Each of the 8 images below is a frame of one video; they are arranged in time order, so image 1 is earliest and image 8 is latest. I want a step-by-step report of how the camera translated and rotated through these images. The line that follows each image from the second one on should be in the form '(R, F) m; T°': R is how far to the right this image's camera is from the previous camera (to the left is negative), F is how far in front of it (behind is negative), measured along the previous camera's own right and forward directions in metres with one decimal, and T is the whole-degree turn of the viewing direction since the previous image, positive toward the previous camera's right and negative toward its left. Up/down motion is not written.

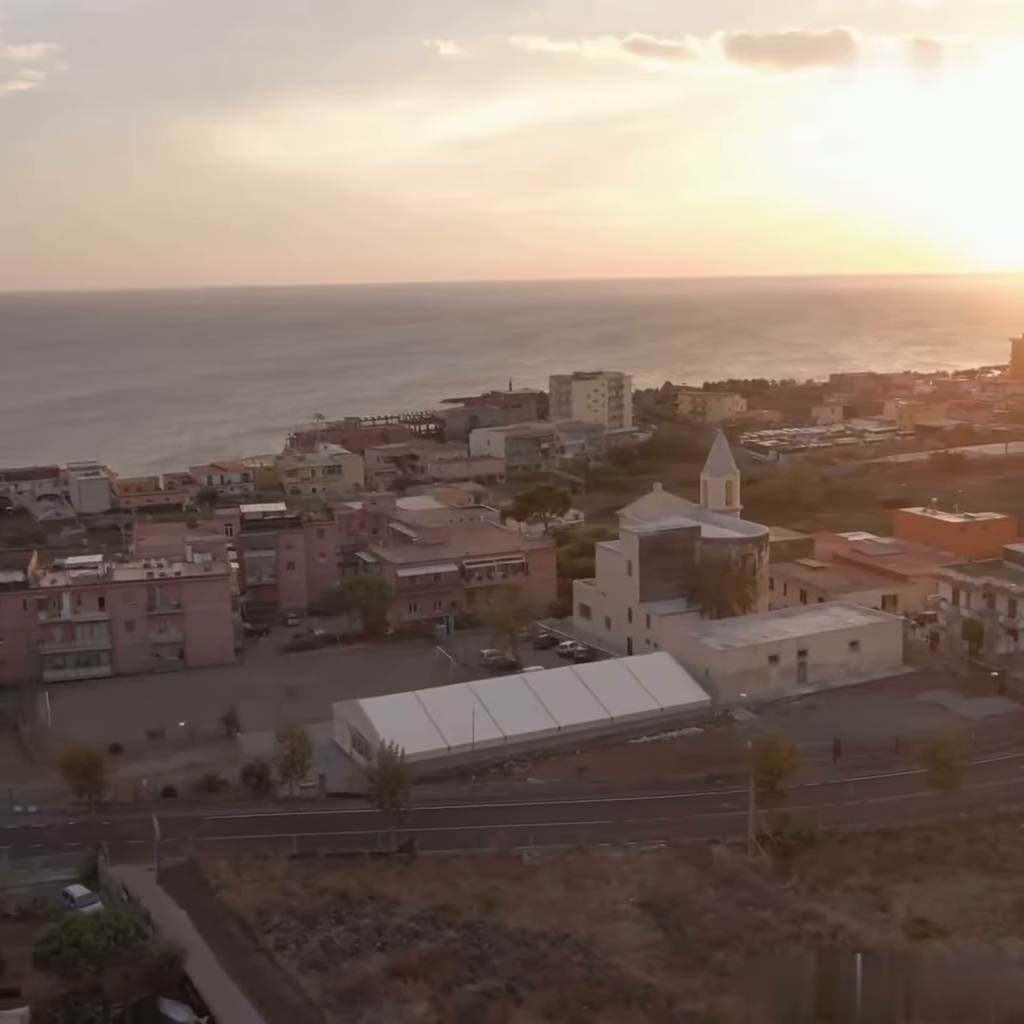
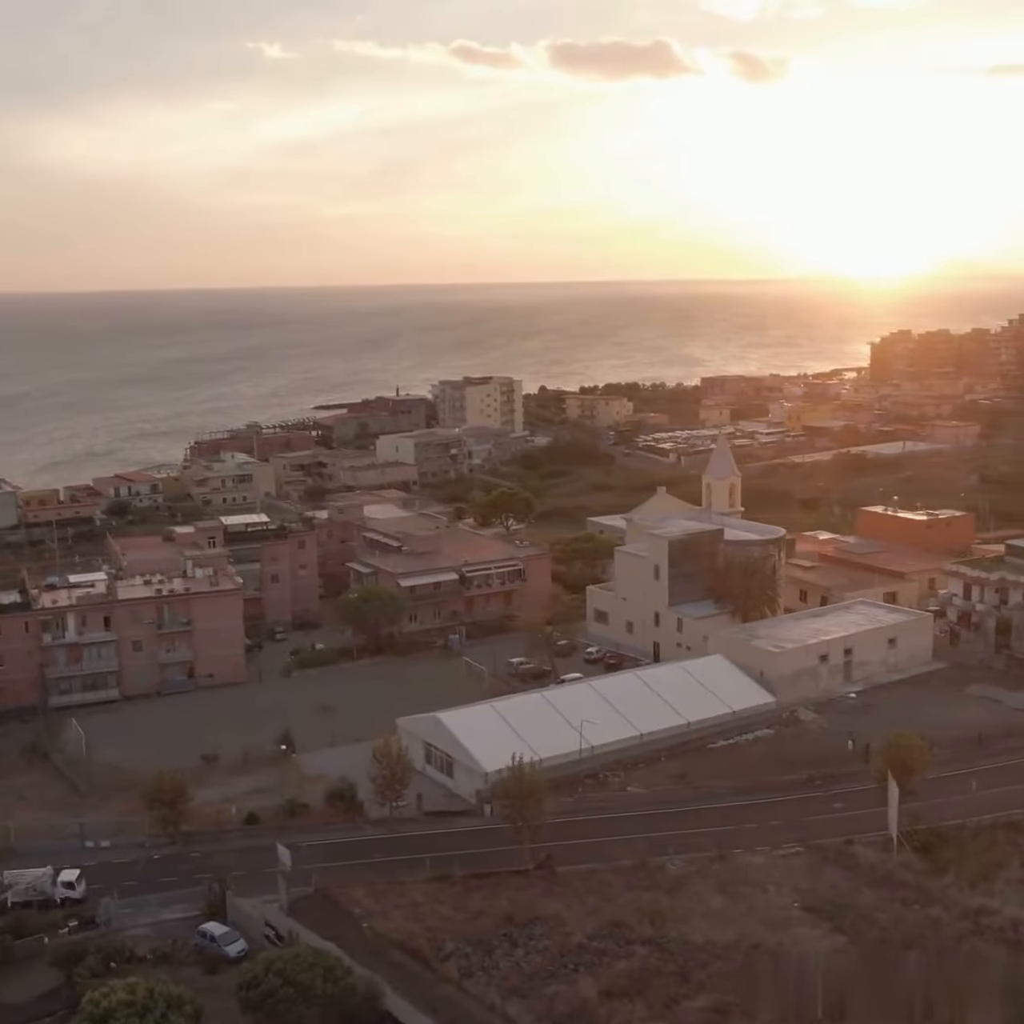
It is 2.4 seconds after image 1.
(-4.0, +0.6) m; +7°
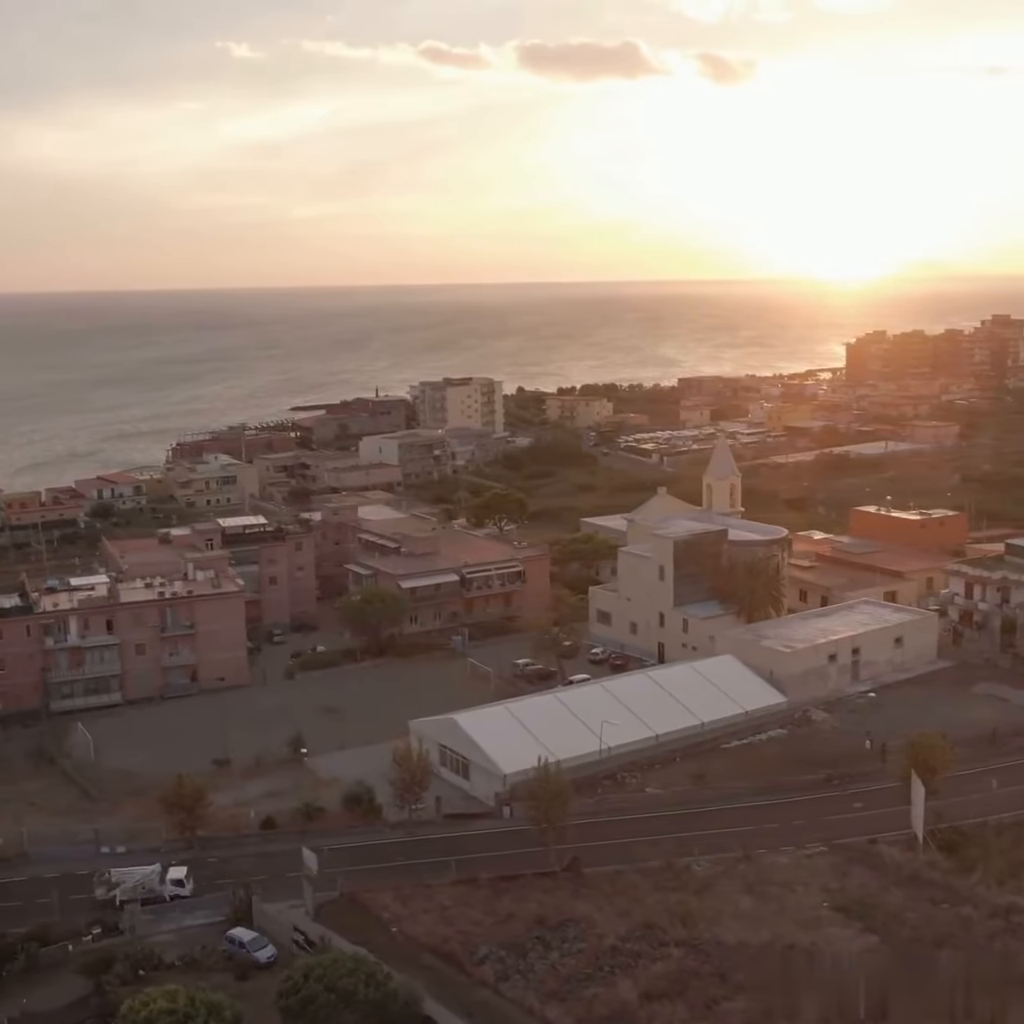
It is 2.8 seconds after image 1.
(-0.7, +0.1) m; +1°
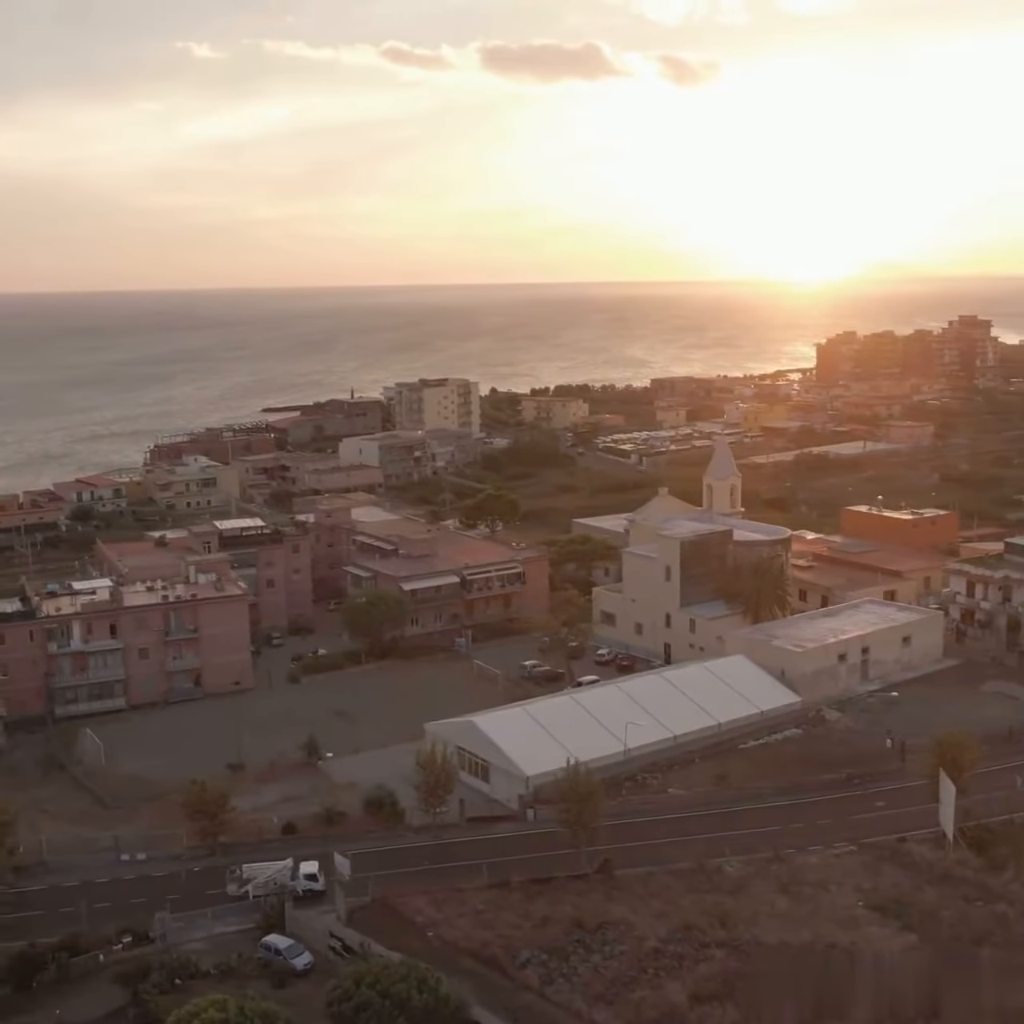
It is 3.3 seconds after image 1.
(-0.9, +0.1) m; +2°
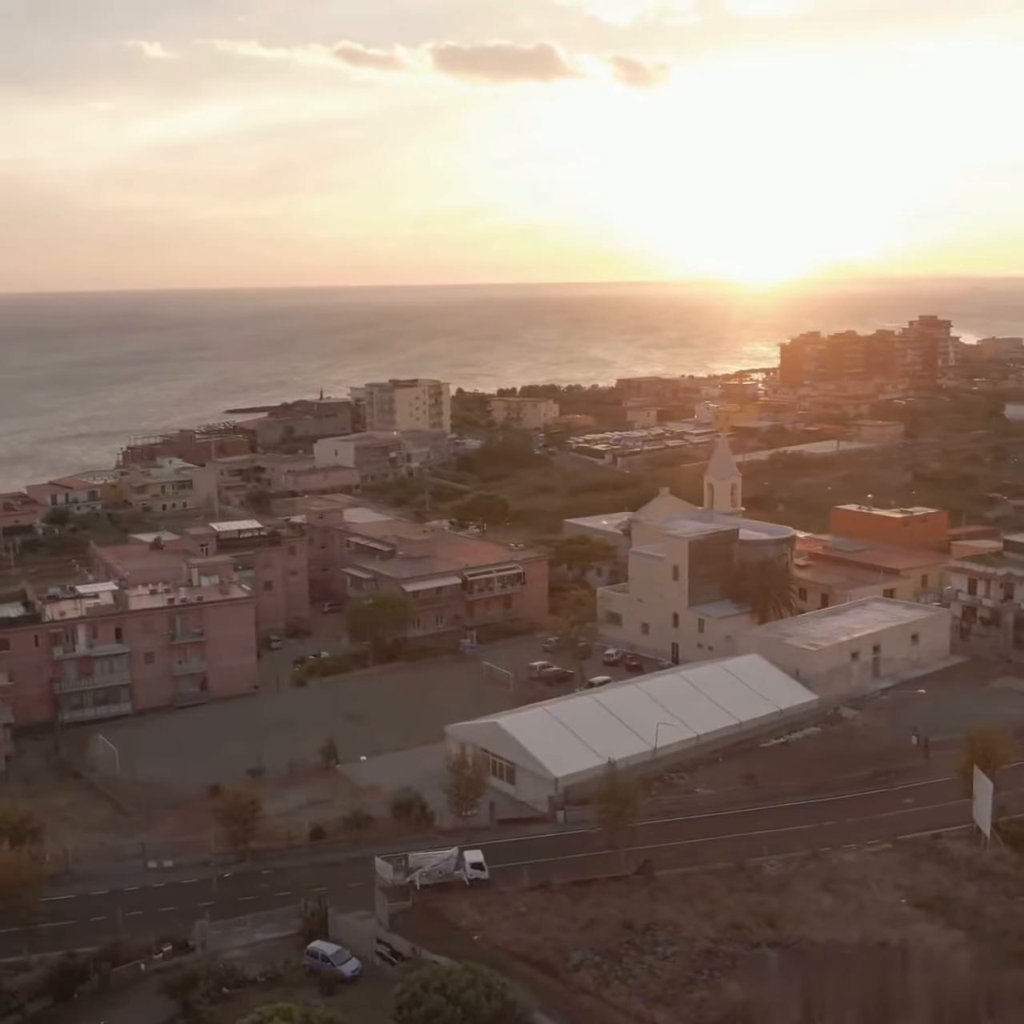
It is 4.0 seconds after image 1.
(-1.1, +0.1) m; +2°
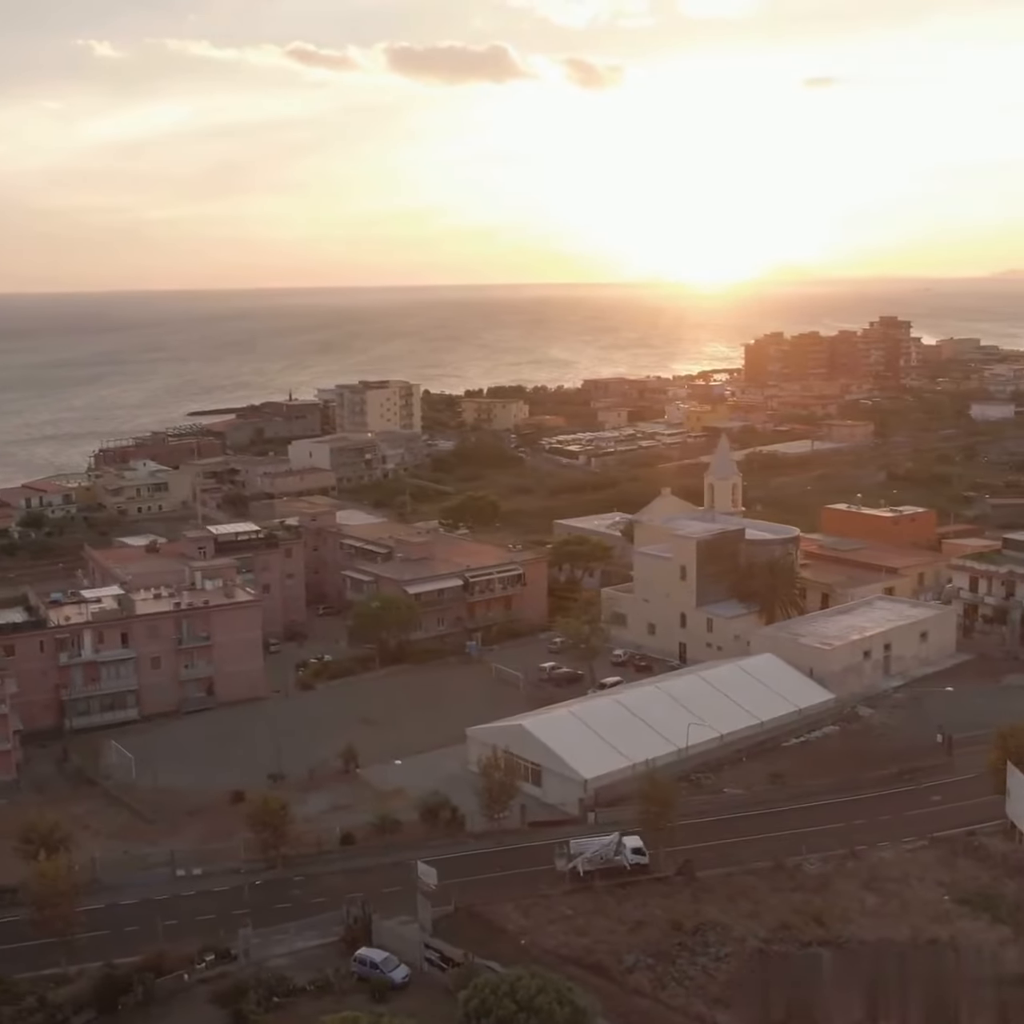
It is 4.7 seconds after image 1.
(-1.1, +0.1) m; +2°
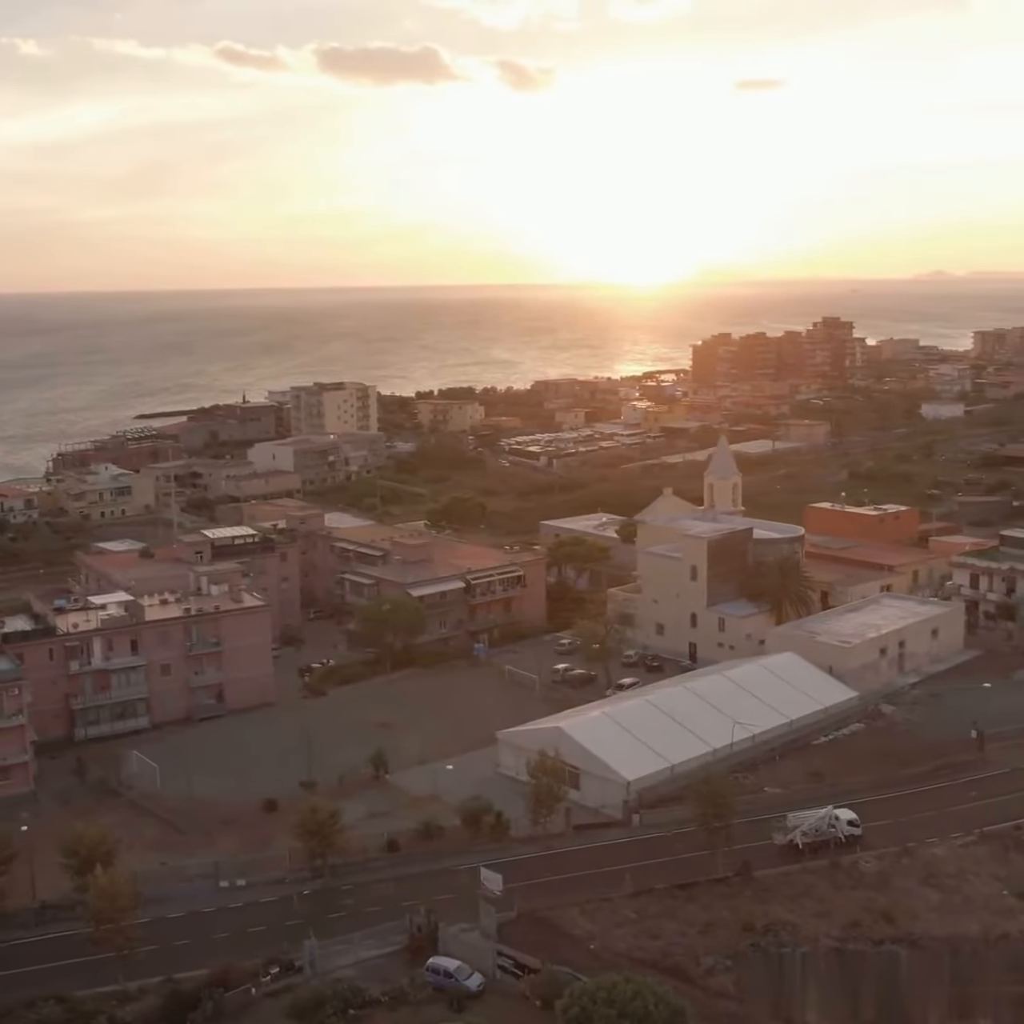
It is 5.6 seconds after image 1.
(-1.6, +0.2) m; +3°
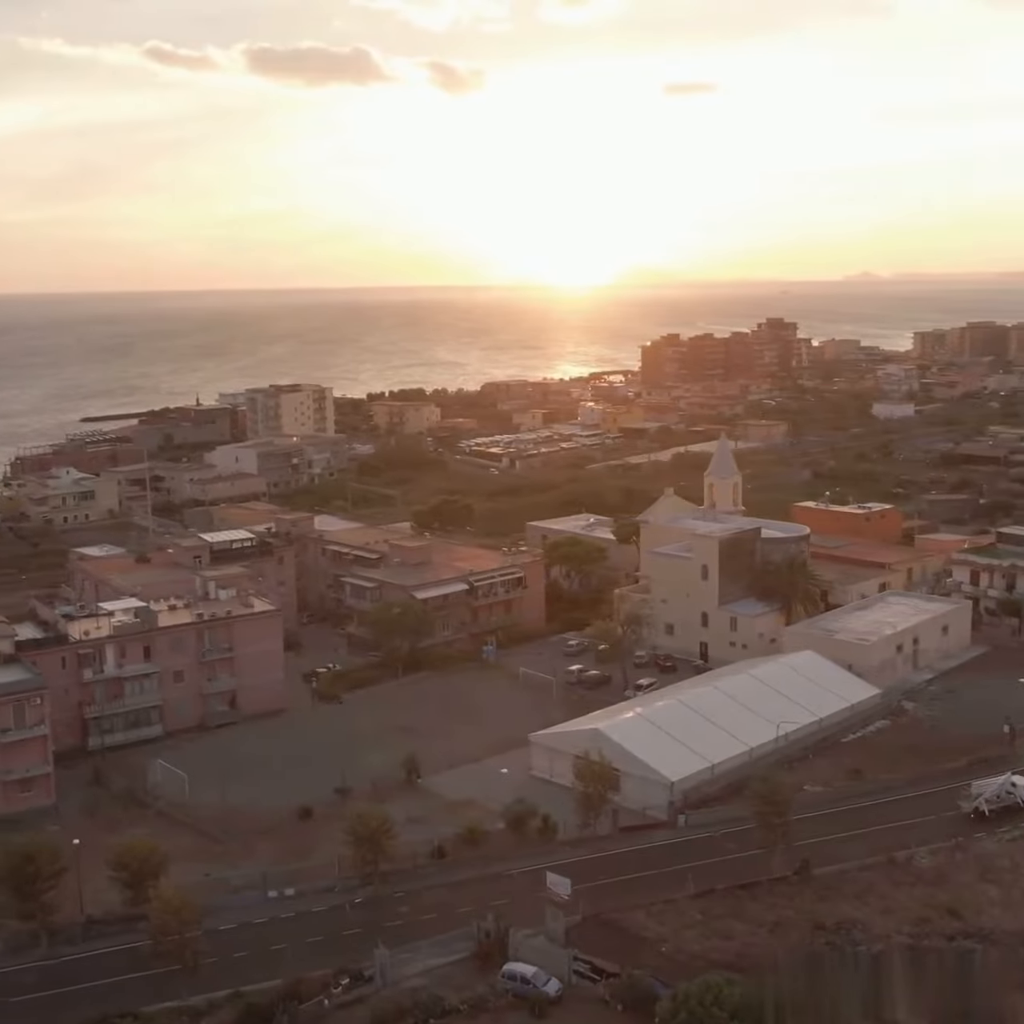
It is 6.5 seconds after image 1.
(-1.6, +0.2) m; +3°
